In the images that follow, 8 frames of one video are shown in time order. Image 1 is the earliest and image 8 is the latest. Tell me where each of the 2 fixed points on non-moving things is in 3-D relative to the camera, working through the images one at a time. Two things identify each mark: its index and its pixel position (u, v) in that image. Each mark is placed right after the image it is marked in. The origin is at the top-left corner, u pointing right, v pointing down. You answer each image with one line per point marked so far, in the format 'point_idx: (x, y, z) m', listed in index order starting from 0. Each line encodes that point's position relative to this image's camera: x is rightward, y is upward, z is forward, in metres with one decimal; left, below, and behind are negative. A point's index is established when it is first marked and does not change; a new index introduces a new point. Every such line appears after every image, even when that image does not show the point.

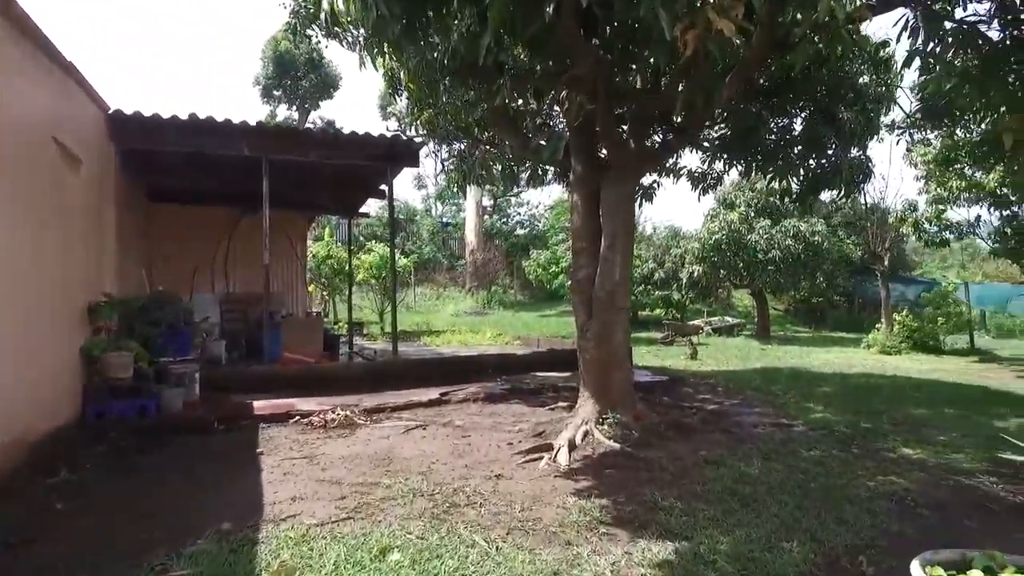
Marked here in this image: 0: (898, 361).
0: (+6.0, -1.2, +10.8) m
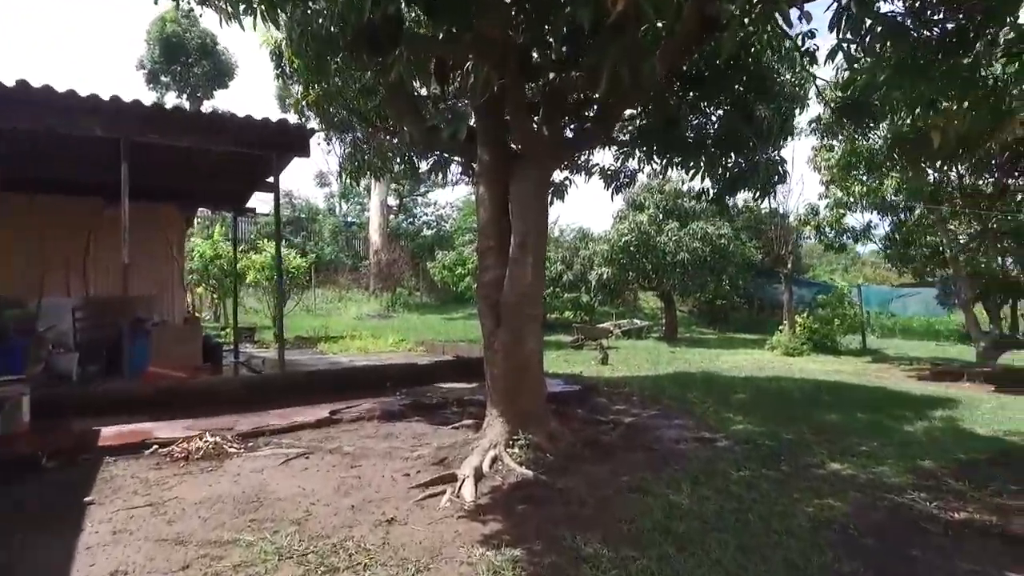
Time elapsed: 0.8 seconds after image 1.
0: (+4.6, -1.2, +10.9) m
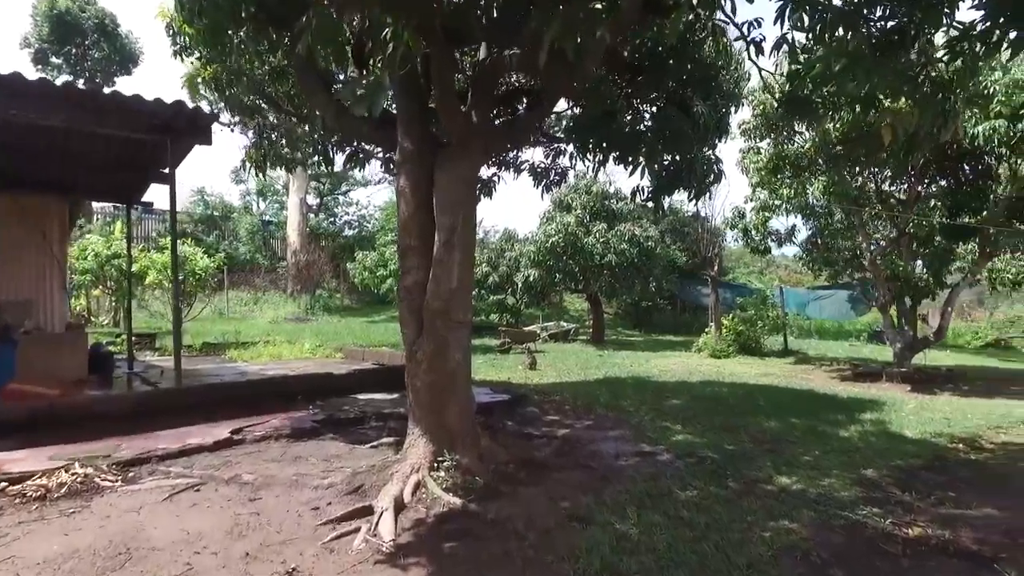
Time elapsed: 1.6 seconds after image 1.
0: (+3.4, -1.2, +10.9) m
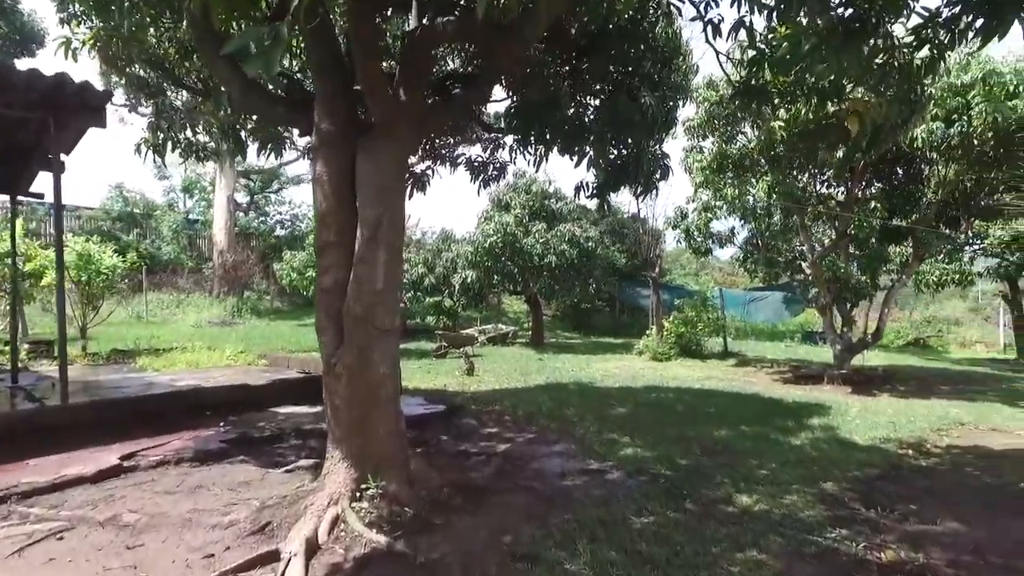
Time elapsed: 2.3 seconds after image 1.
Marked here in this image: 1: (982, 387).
0: (+2.4, -1.3, +10.7) m
1: (+6.4, -1.3, +9.4) m
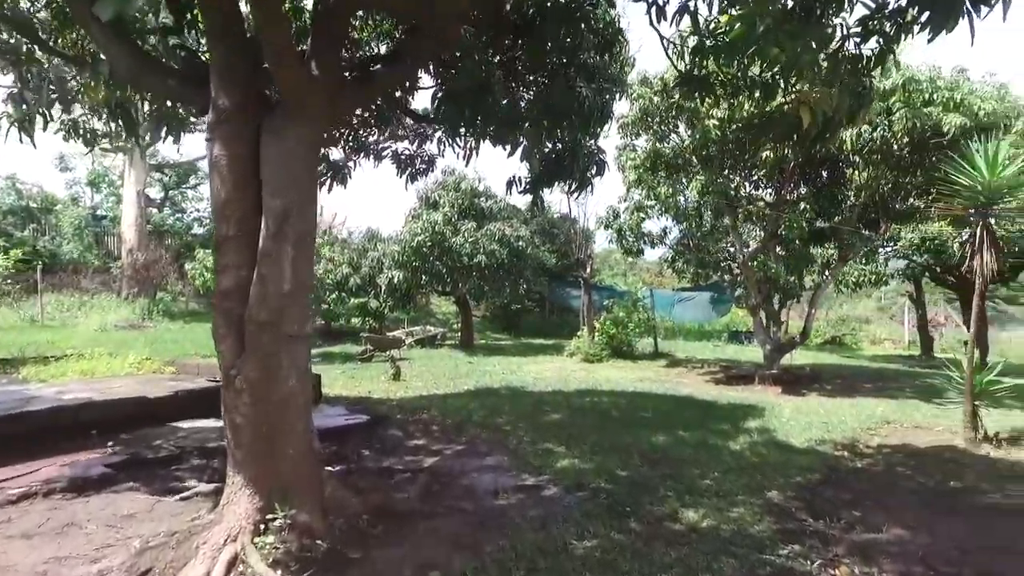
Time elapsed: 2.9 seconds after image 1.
0: (+1.4, -1.3, +10.5) m
1: (+5.5, -1.3, +9.6) m
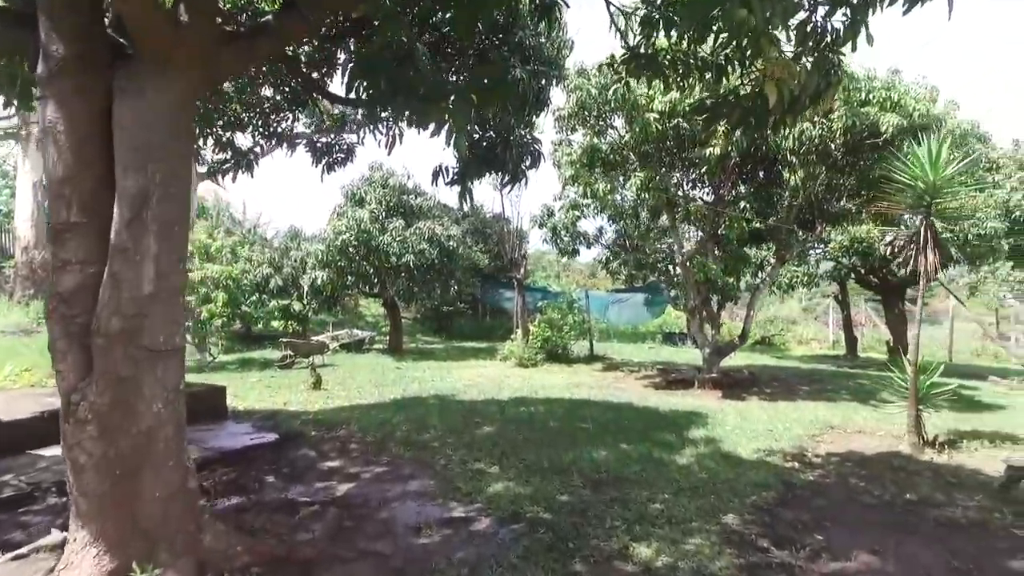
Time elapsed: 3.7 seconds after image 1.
0: (+0.4, -1.3, +10.0) m
1: (+4.5, -1.4, +9.6) m
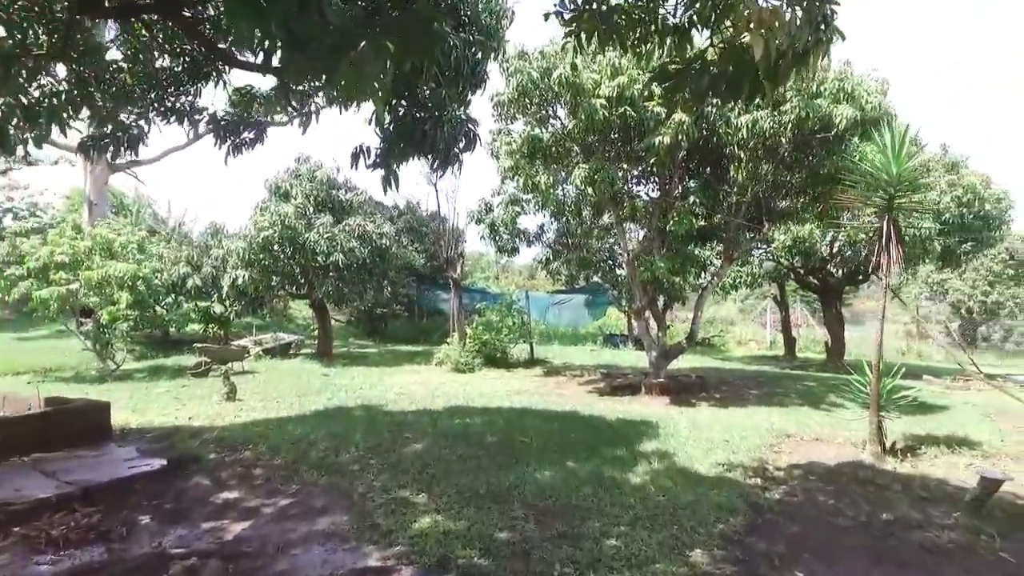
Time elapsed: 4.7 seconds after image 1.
0: (-0.5, -1.3, +9.4) m
1: (+3.7, -1.4, +9.3) m
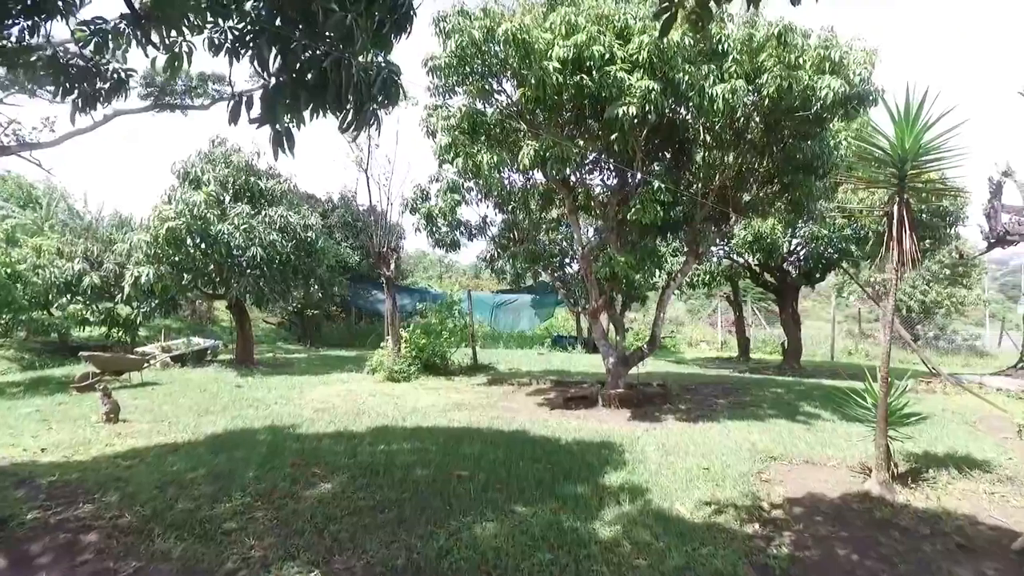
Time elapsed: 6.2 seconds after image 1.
0: (-1.2, -1.3, +8.2) m
1: (+3.0, -1.3, +8.4) m
